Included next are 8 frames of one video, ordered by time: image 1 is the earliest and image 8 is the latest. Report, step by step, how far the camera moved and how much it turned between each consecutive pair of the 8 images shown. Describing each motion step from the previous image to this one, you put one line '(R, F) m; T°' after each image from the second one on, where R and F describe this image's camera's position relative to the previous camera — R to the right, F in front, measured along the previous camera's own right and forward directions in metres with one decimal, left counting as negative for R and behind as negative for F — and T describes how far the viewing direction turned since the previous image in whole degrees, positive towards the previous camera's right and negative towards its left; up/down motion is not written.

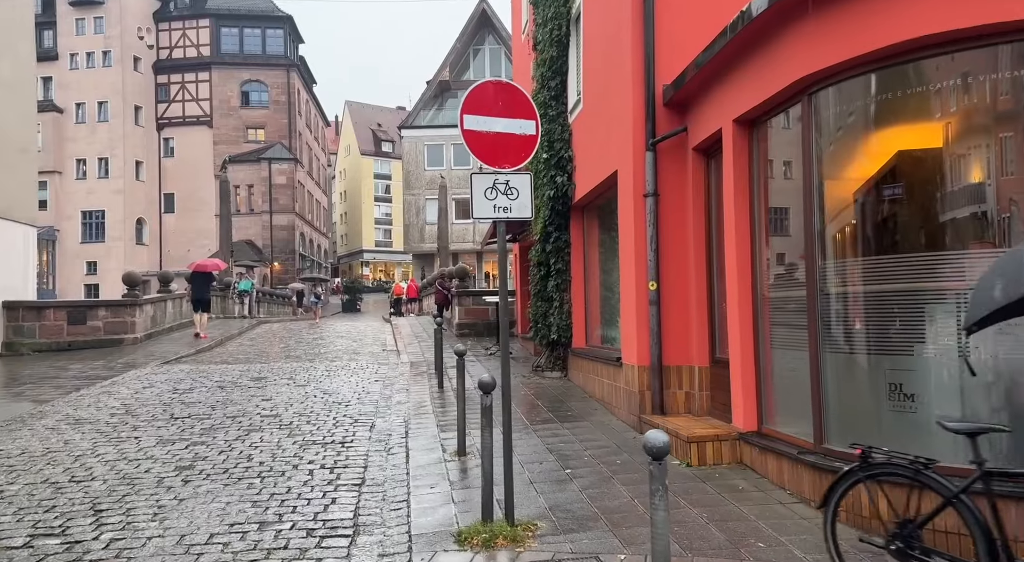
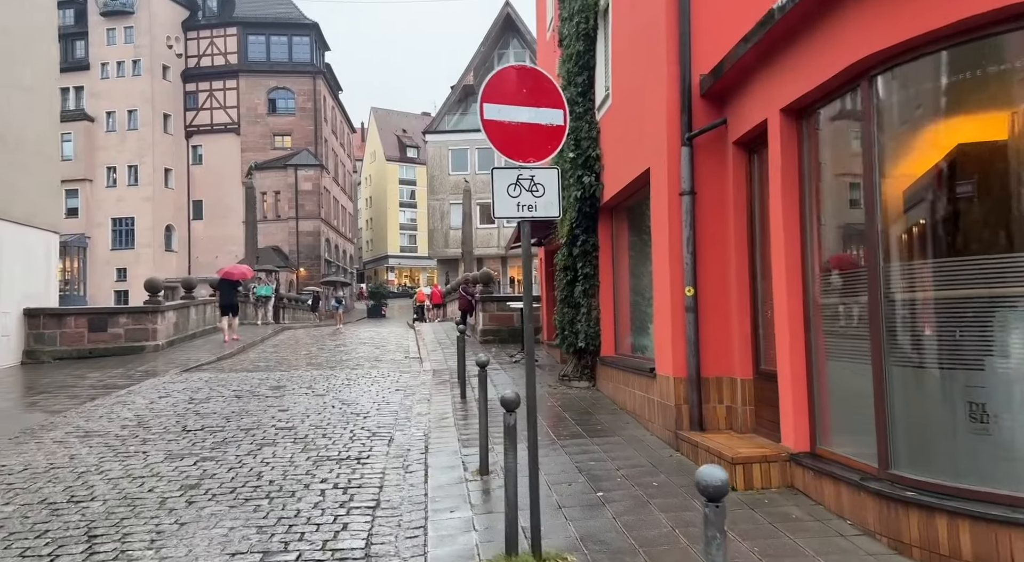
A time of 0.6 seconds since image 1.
(0.0, +0.5) m; -2°
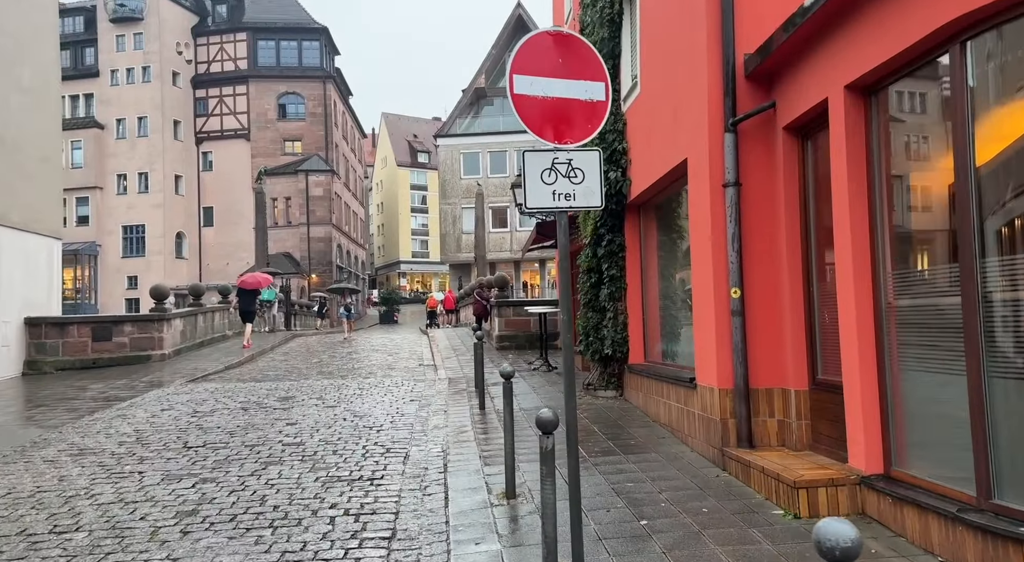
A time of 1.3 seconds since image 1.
(-0.1, +0.6) m; -1°
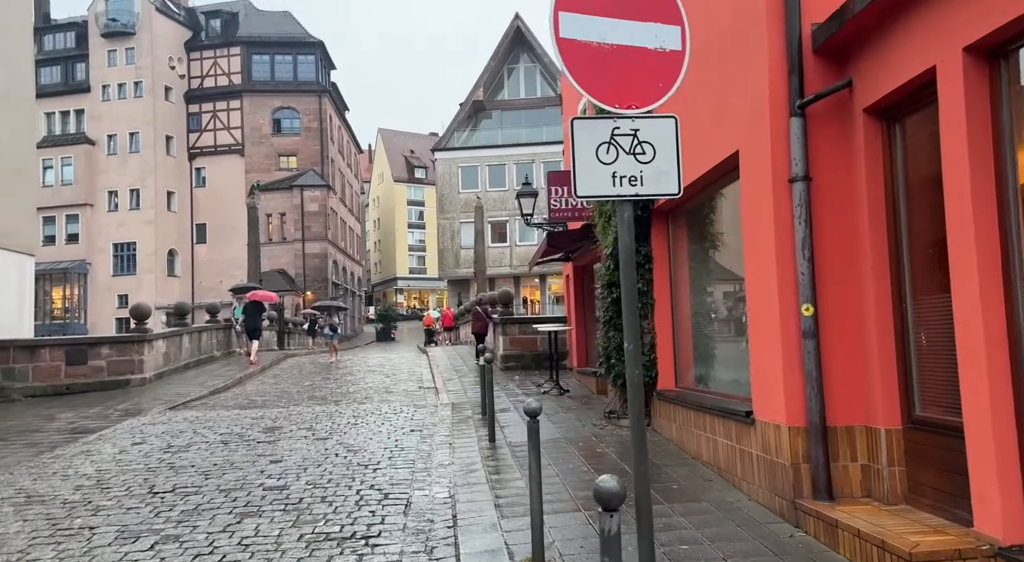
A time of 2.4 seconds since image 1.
(-0.2, +1.0) m; 0°
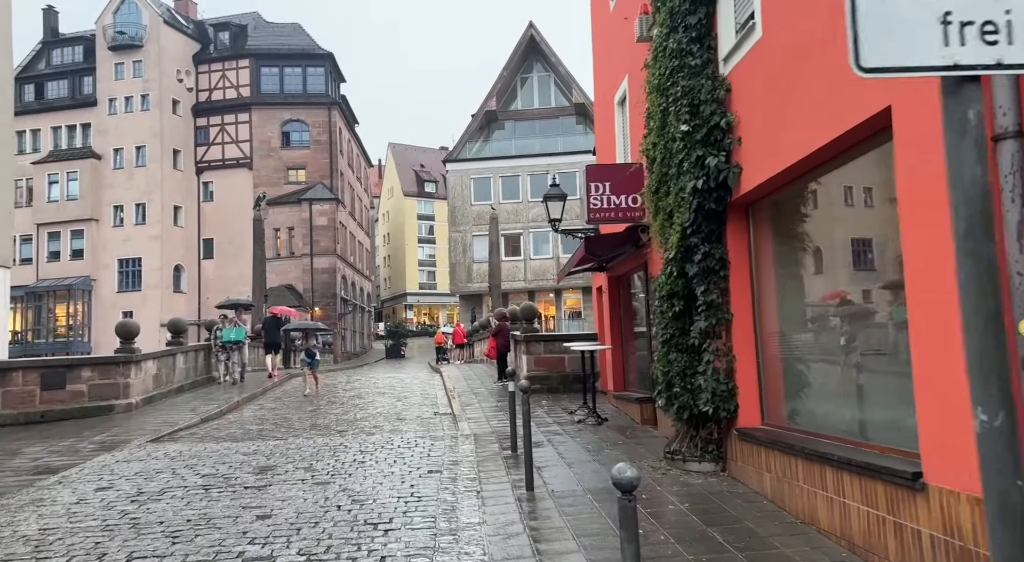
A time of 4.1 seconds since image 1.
(-0.3, +1.5) m; -1°
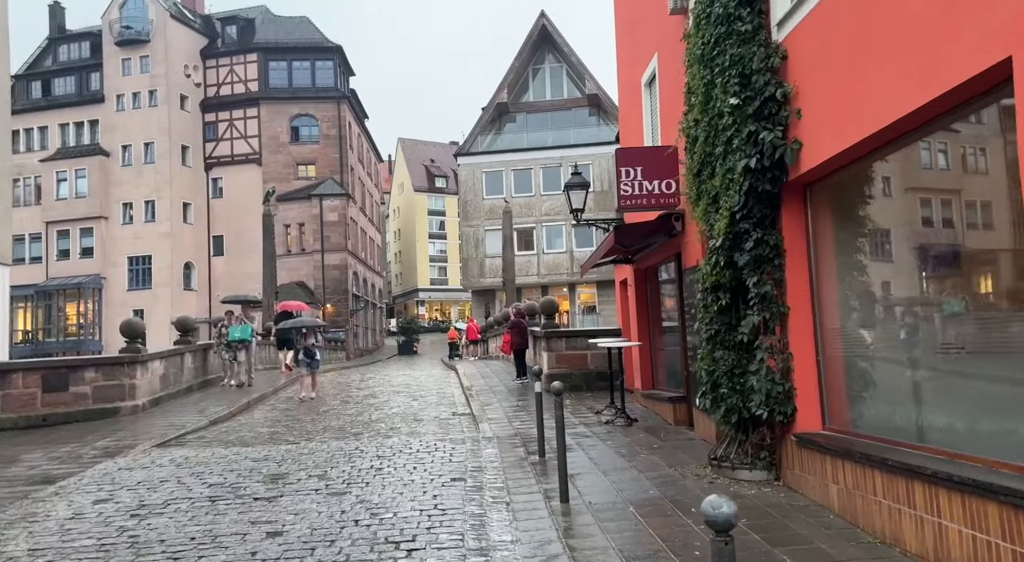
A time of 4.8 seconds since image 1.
(-0.2, +0.6) m; -1°
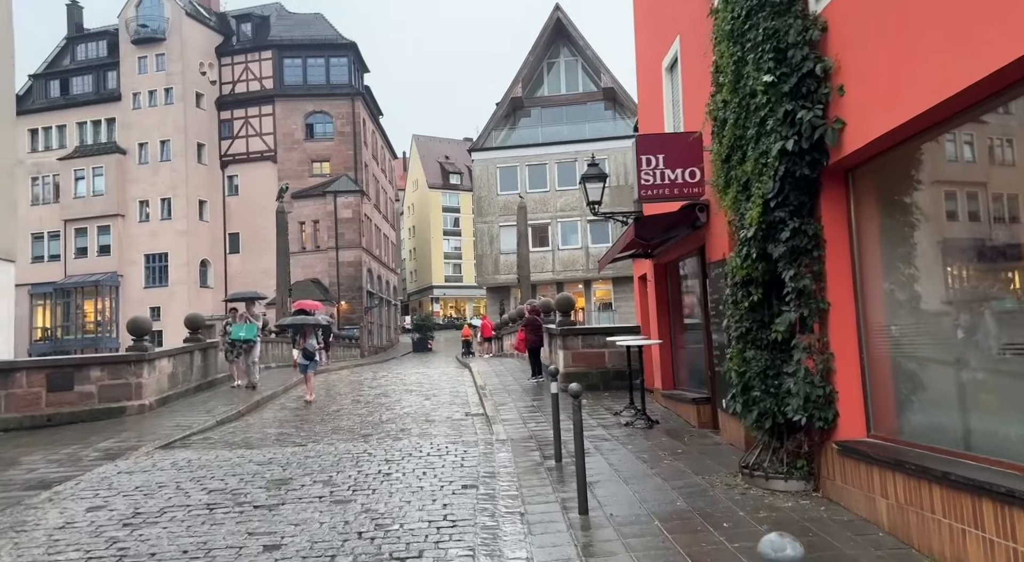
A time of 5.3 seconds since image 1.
(0.0, +0.4) m; -1°
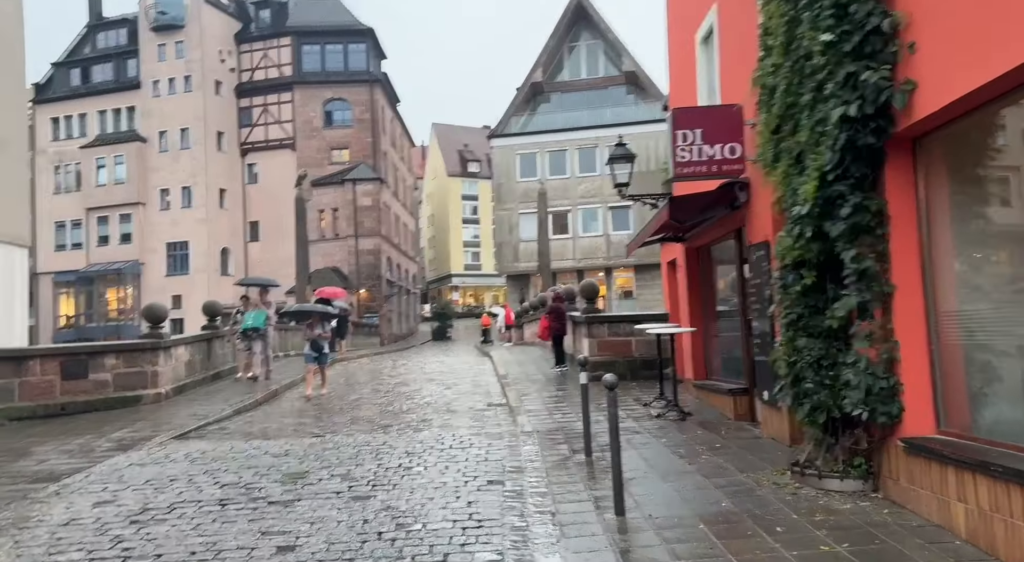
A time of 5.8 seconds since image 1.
(-0.1, +0.4) m; -1°
